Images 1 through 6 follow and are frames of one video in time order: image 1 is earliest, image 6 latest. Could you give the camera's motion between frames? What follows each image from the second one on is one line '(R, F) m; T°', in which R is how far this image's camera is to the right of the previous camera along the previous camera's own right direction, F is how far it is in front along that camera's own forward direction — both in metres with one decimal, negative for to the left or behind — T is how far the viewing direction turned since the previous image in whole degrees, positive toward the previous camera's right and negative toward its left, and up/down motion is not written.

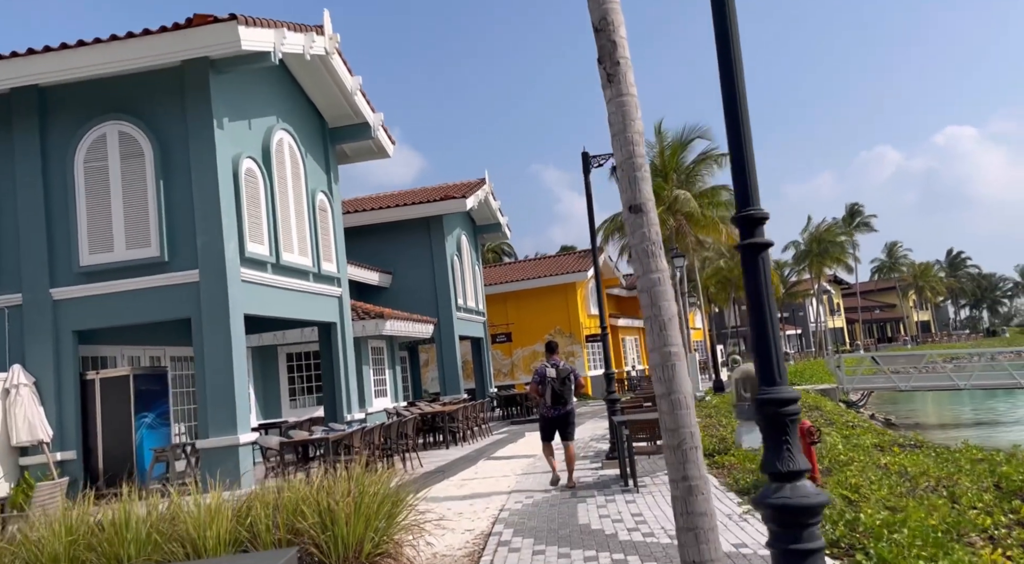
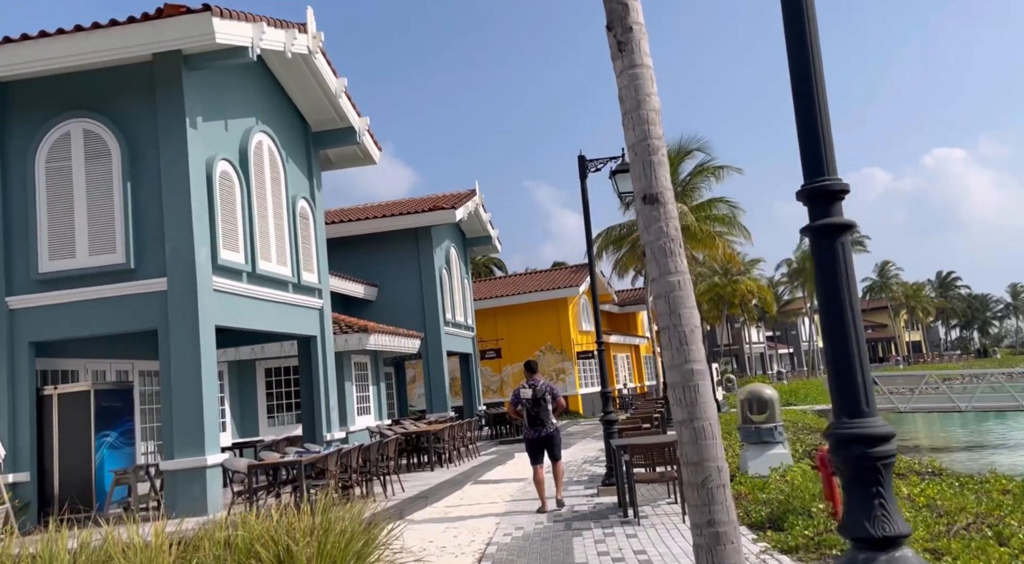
(0.0, +0.8) m; +1°
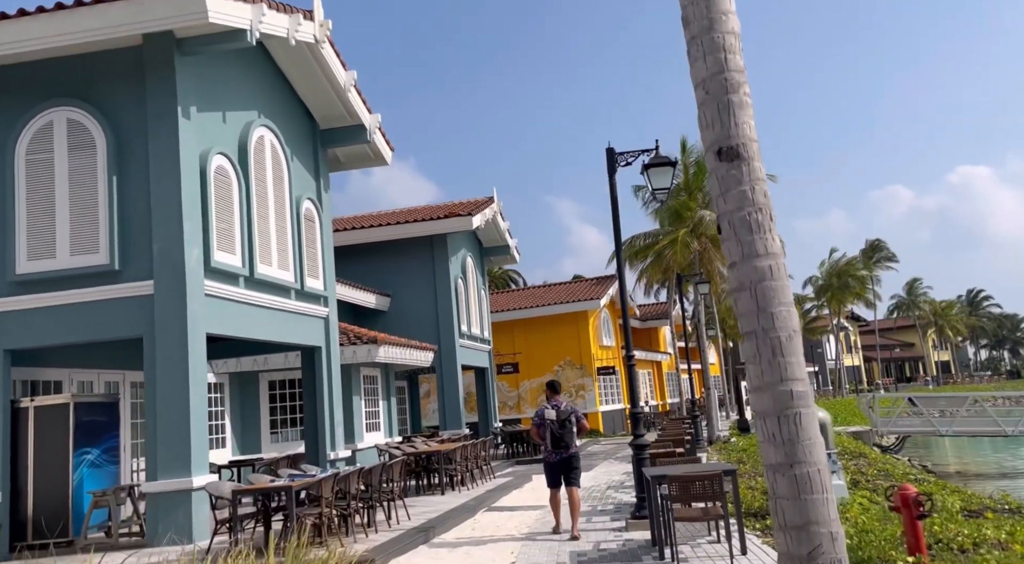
(0.0, +1.1) m; -1°
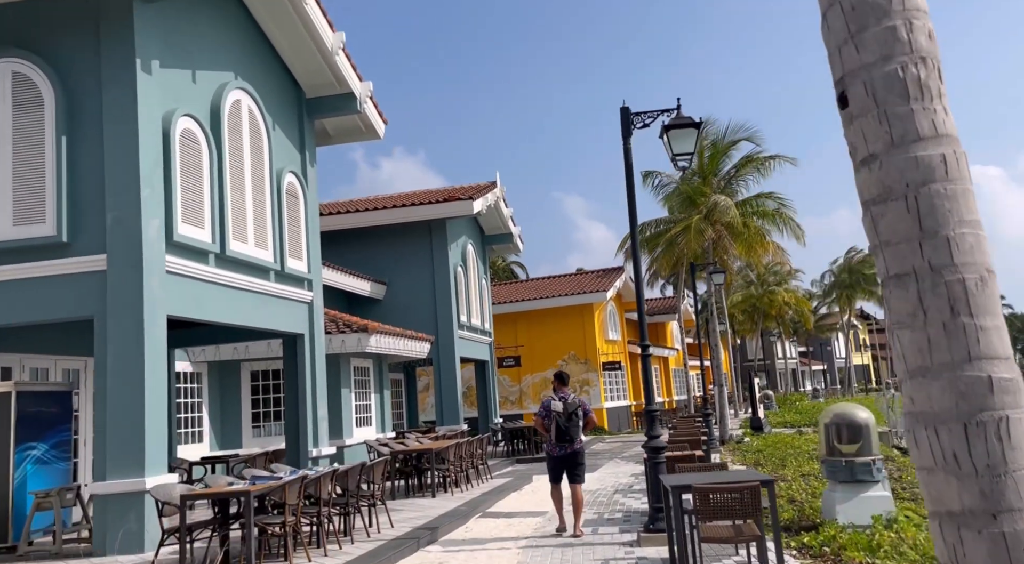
(+0.1, +1.2) m; 0°
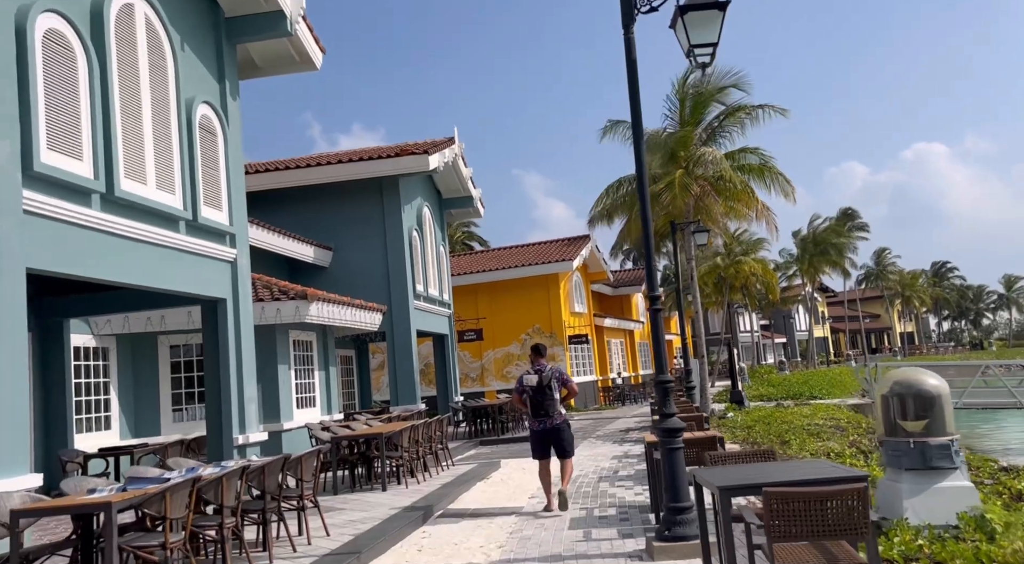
(-0.1, +2.1) m; +3°
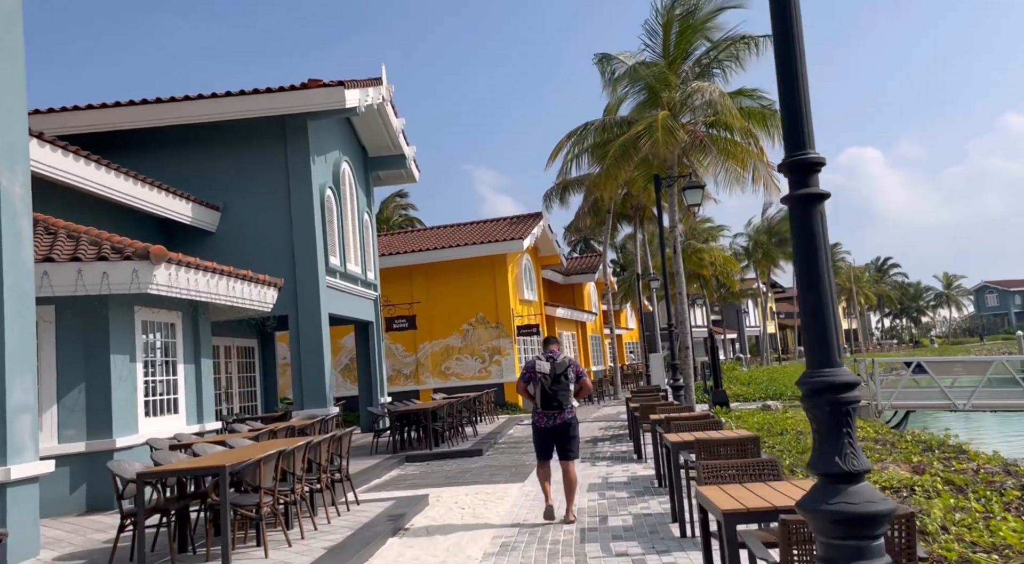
(+0.1, +4.1) m; +4°
